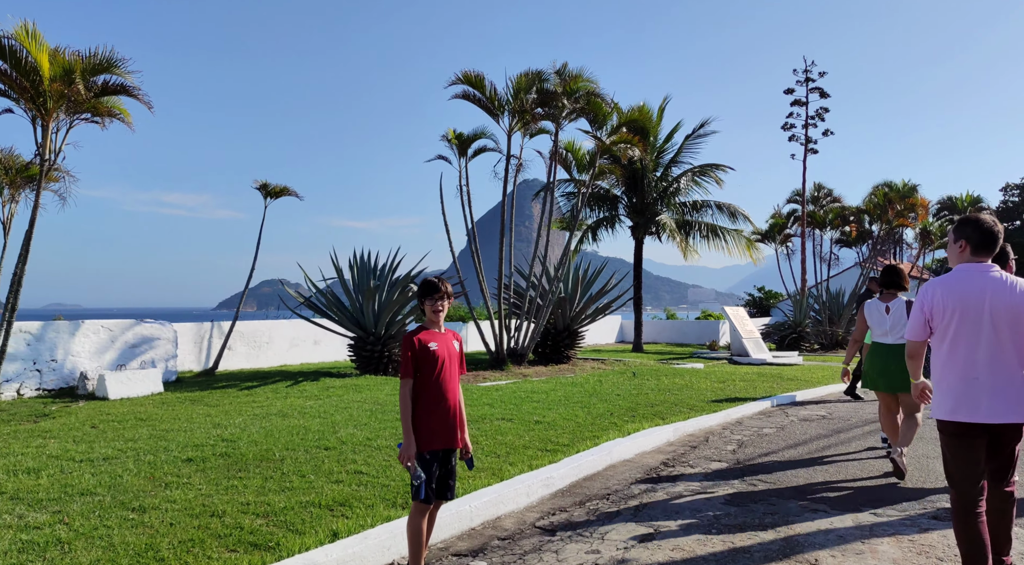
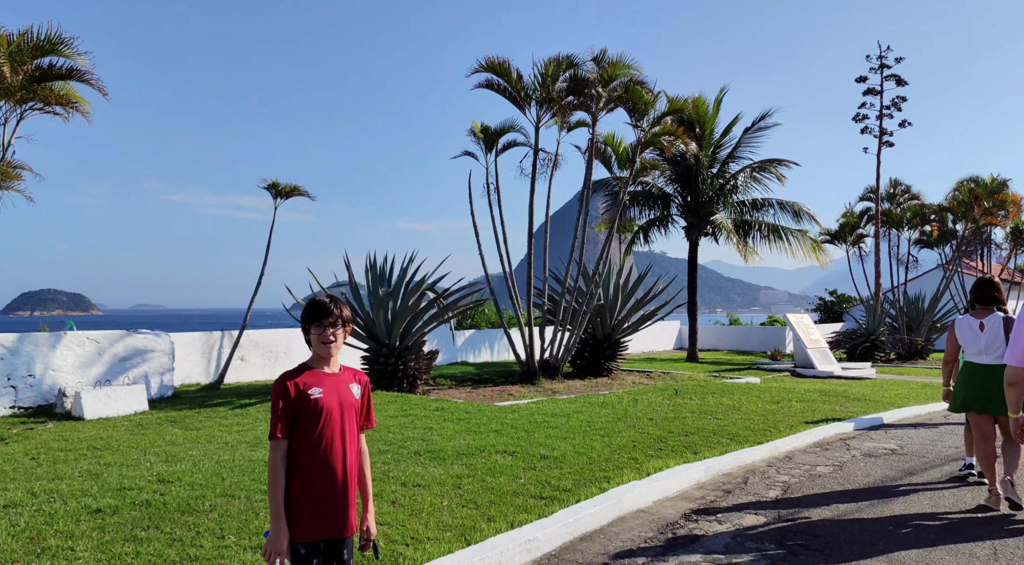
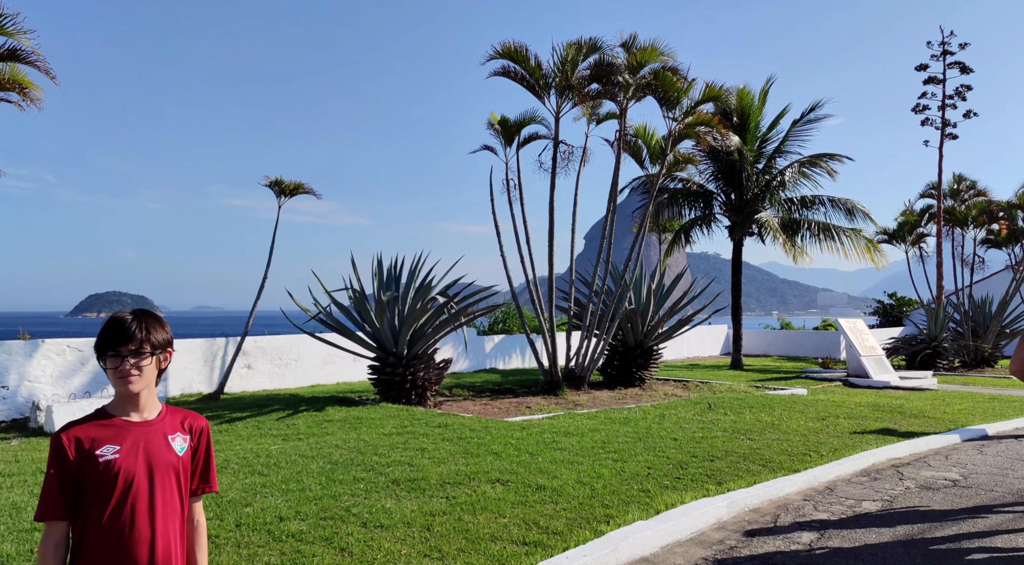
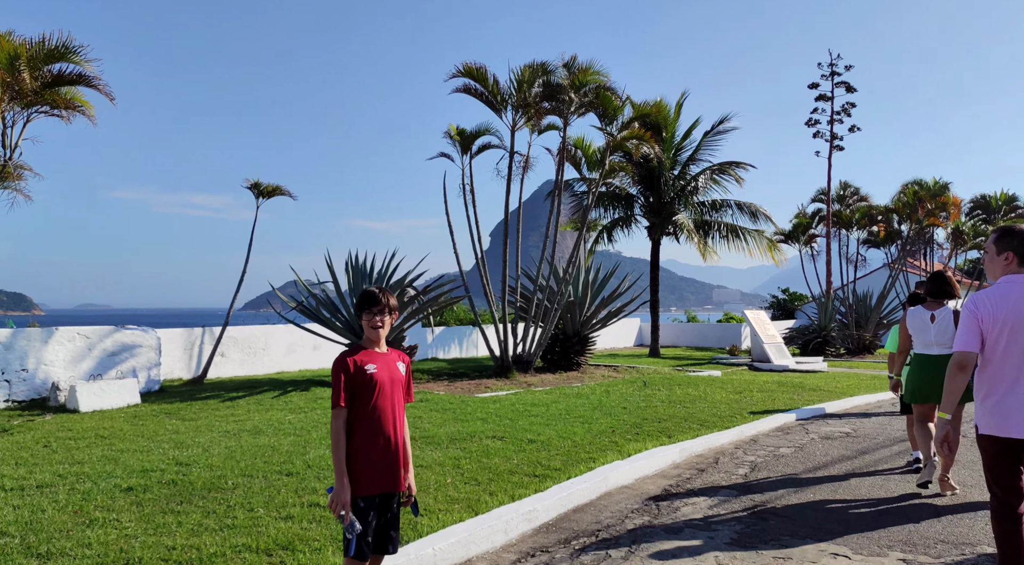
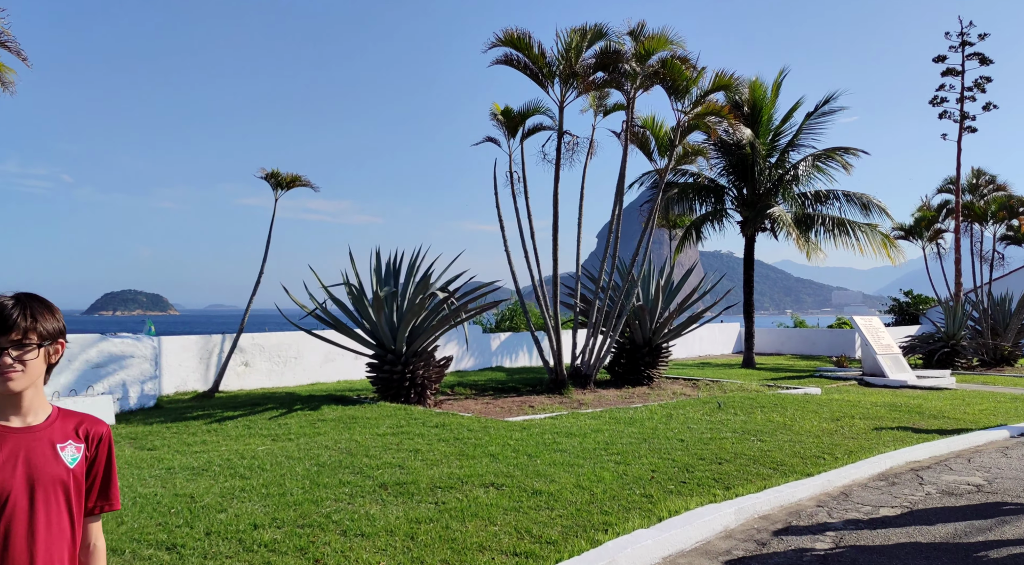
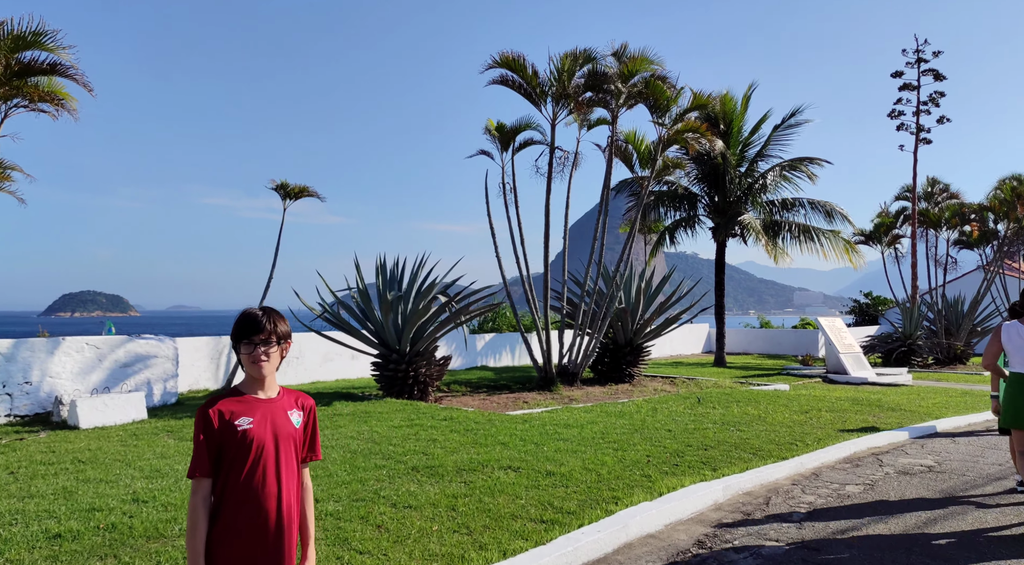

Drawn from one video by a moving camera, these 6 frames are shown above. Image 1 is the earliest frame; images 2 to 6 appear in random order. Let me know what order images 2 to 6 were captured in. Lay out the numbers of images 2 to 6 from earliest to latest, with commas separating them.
4, 2, 6, 3, 5
